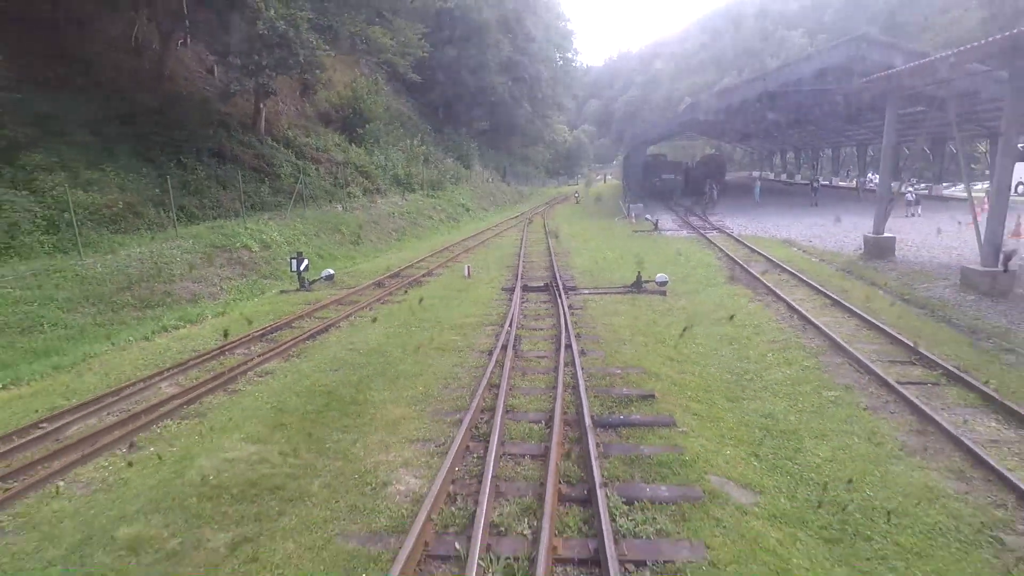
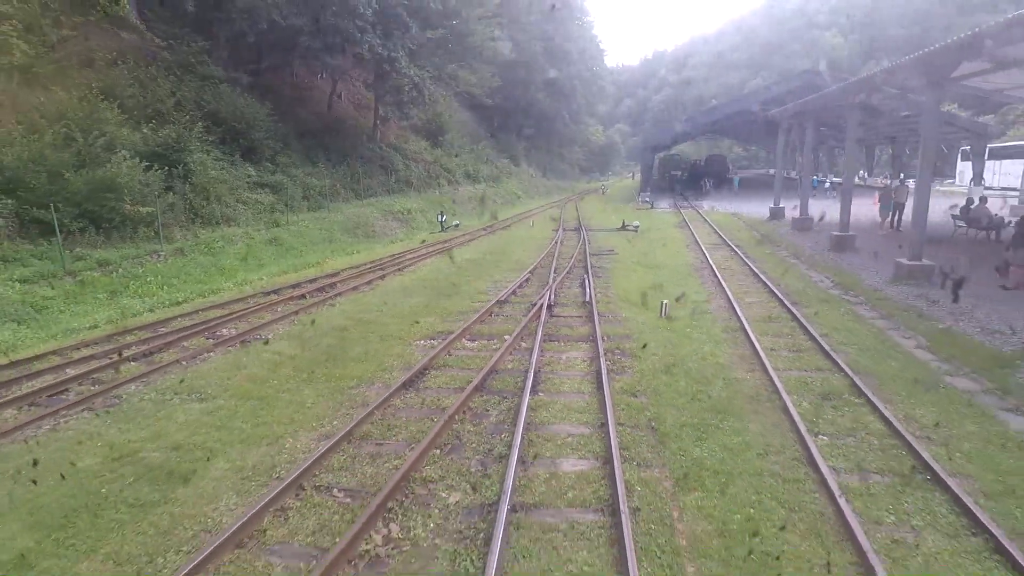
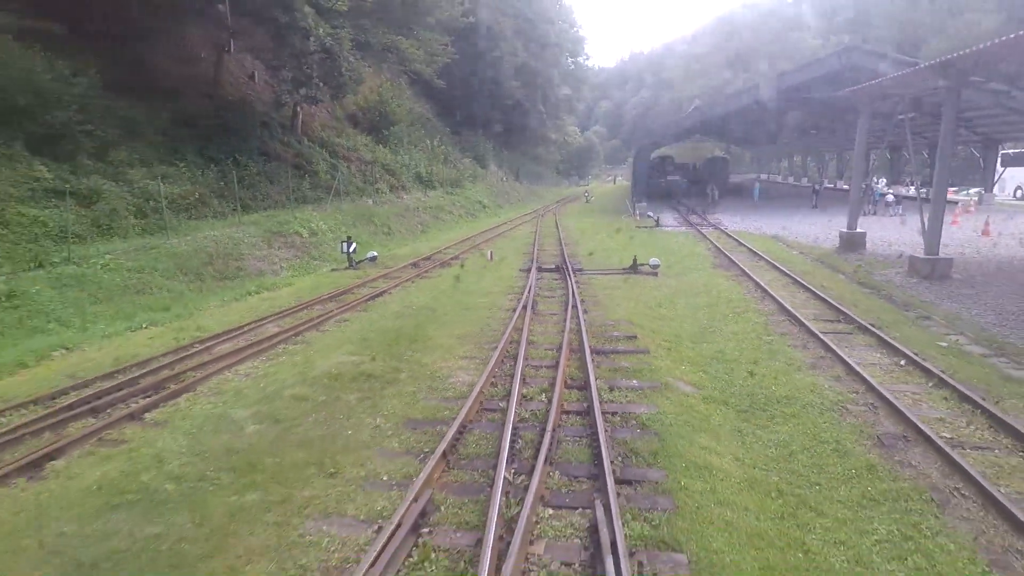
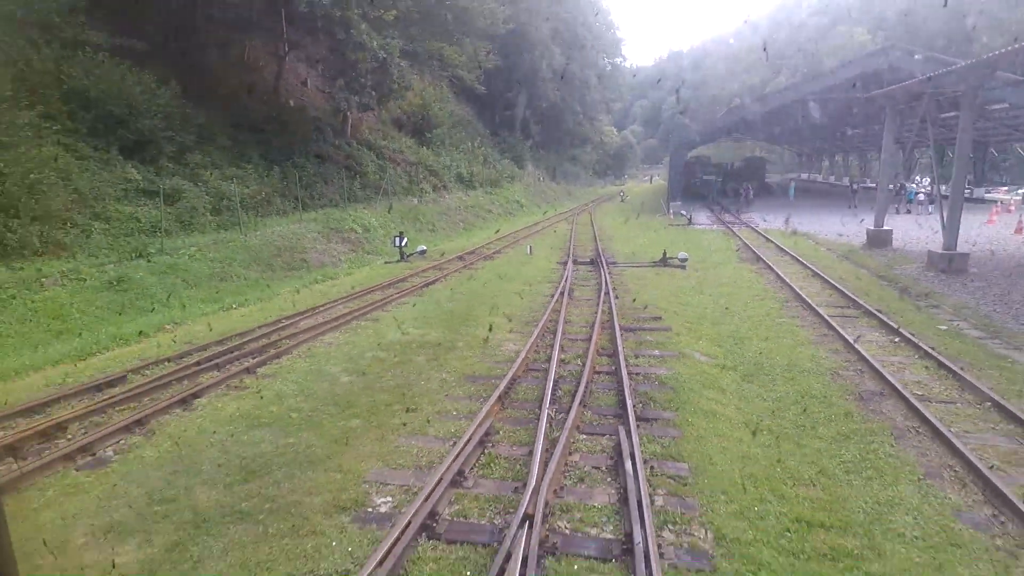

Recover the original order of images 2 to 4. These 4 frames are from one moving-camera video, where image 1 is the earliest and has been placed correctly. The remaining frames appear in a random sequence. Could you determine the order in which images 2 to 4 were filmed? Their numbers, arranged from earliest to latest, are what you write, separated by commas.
3, 4, 2
